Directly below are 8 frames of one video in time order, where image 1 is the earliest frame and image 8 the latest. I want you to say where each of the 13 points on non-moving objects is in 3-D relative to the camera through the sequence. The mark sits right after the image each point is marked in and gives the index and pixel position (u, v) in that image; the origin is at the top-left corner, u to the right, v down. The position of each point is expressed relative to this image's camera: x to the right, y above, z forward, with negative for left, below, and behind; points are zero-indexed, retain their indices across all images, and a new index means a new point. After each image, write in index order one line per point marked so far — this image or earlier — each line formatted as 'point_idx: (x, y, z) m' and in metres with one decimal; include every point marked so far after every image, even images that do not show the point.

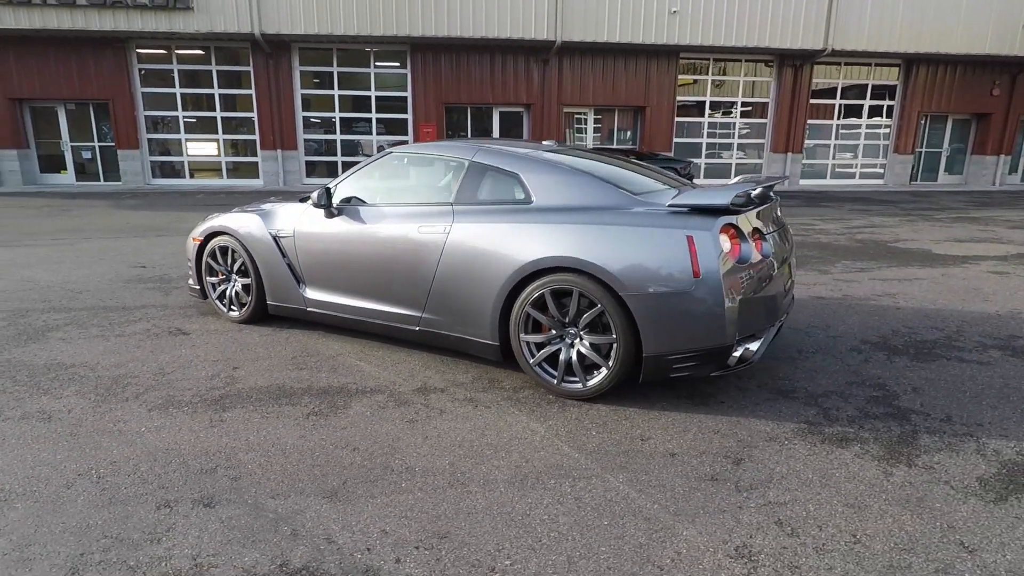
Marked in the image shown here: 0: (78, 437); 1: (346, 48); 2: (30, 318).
0: (-2.3, -0.8, +3.1) m
1: (-4.8, +7.0, +17.3) m
2: (-4.1, -0.3, +5.1) m
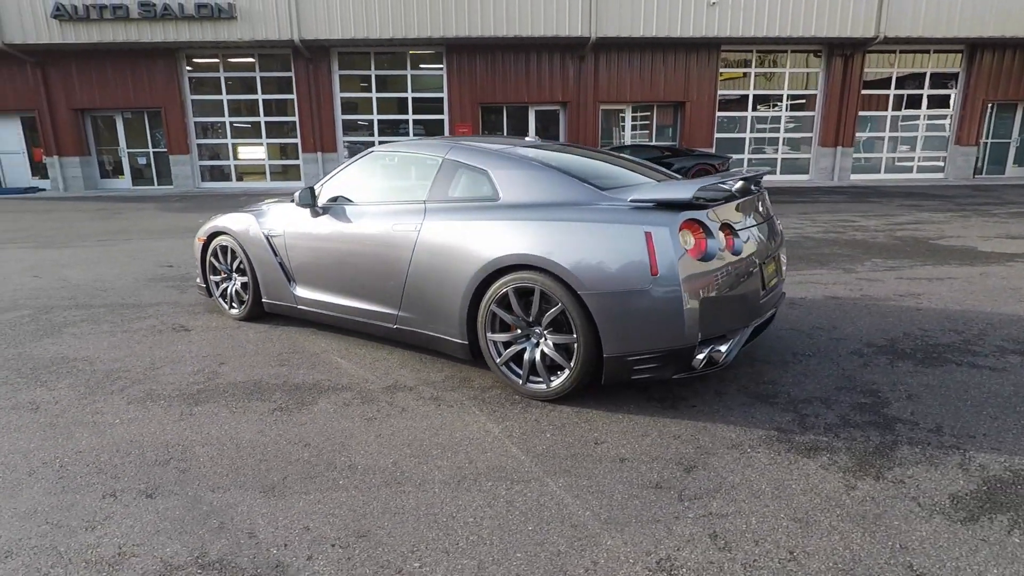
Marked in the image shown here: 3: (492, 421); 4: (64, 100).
0: (-2.5, -0.8, +3.2) m
1: (-3.8, +7.0, +17.6) m
2: (-4.2, -0.2, +5.4) m
3: (-0.1, -0.7, +3.2) m
4: (-12.8, +5.4, +16.9) m
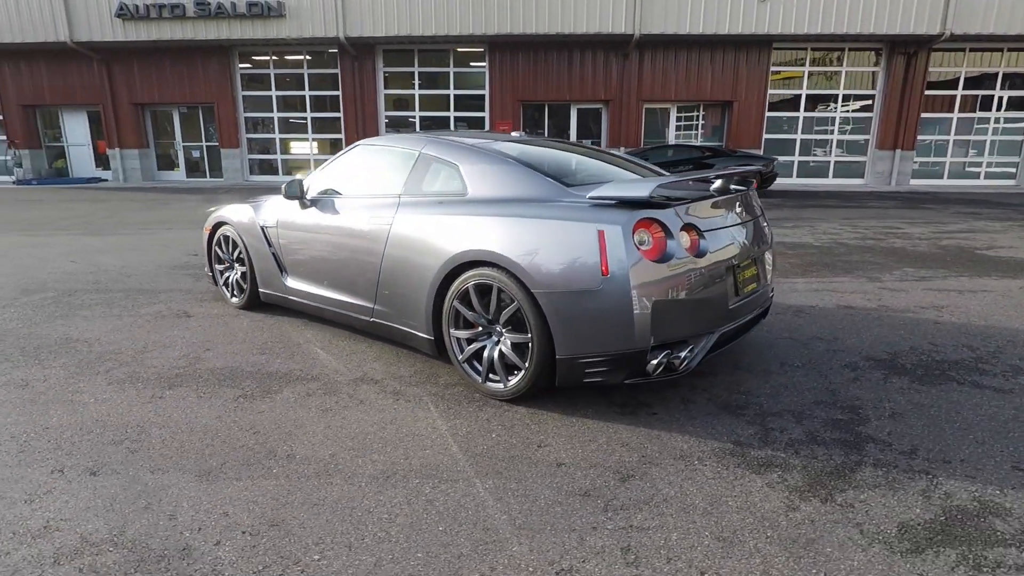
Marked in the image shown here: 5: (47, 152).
0: (-2.7, -0.7, +3.4) m
1: (-2.5, +7.2, +17.8) m
2: (-4.2, -0.1, +5.7) m
3: (-0.4, -0.7, +3.1) m
4: (-11.7, +5.8, +17.9) m
5: (-14.7, +4.3, +18.7) m
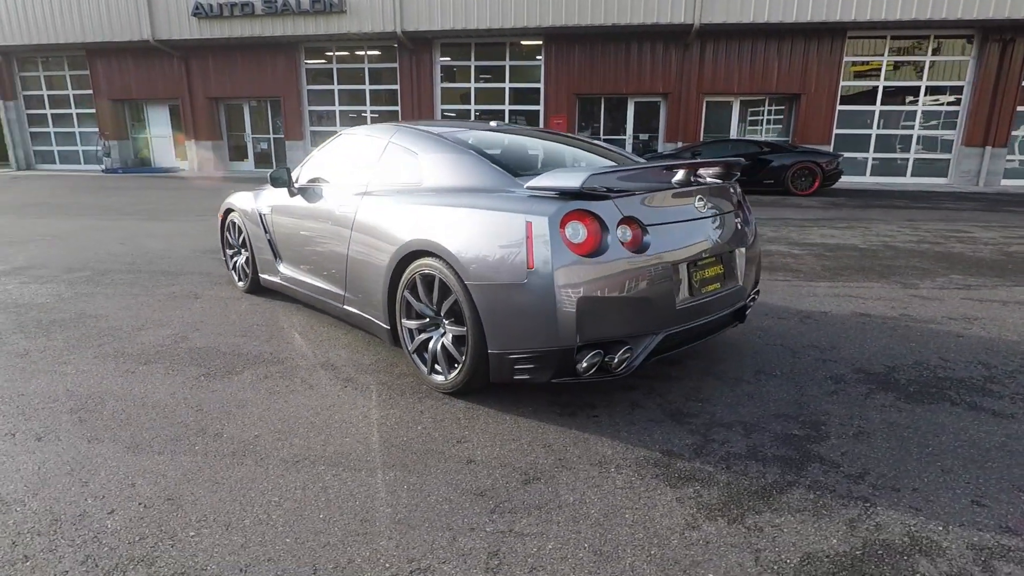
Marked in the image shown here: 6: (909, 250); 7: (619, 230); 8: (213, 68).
0: (-3.0, -0.5, +3.7) m
1: (-0.8, +7.4, +17.8) m
2: (-4.2, +0.1, +6.1) m
3: (-0.7, -0.6, +3.1) m
4: (-9.9, +6.4, +19.0) m
5: (-12.9, +4.9, +20.2) m
6: (+5.0, +0.5, +7.4) m
7: (+0.5, +0.3, +2.8) m
8: (-9.5, +7.0, +18.8) m
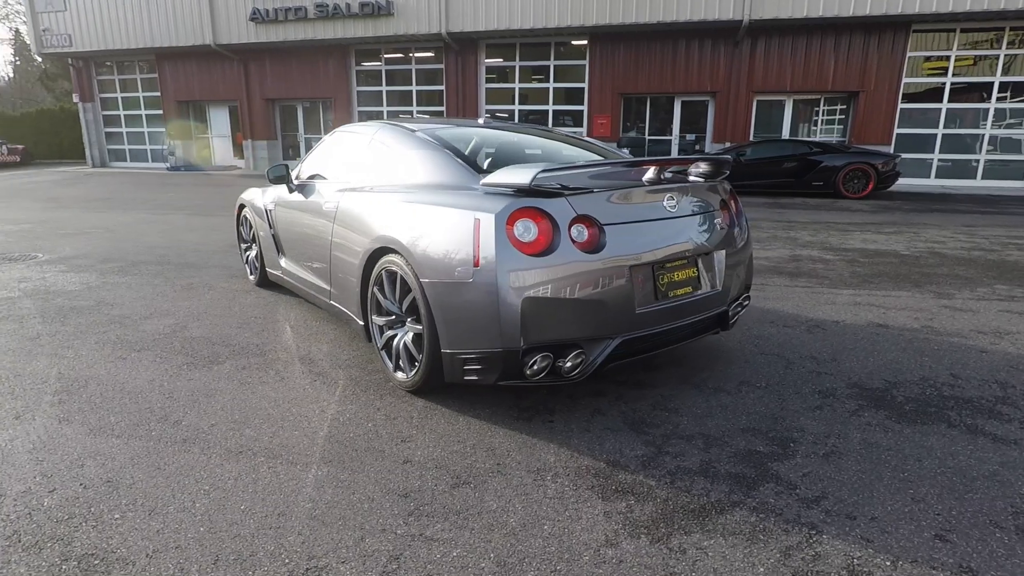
0: (-3.2, -0.4, +3.9) m
1: (+0.5, +7.4, +17.8) m
2: (-4.1, +0.2, +6.4) m
3: (-0.9, -0.6, +3.1) m
4: (-8.4, +6.6, +19.8) m
5: (-11.3, +5.2, +21.3) m
6: (+5.2, +0.3, +6.9) m
7: (+0.3, +0.3, +2.7) m
8: (-8.0, +7.2, +19.6) m
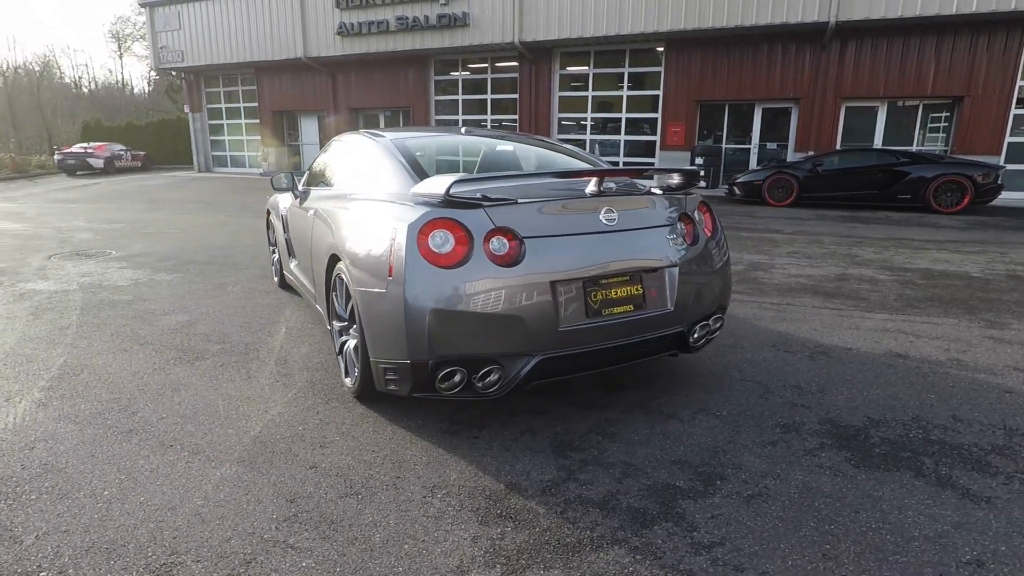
0: (-3.3, -0.4, +4.3) m
1: (+2.7, +7.1, +17.6) m
2: (-3.9, +0.3, +7.0) m
3: (-1.2, -0.6, +3.2) m
4: (-5.9, +6.6, +20.9) m
5: (-8.6, +5.3, +22.8) m
6: (+5.4, 0.0, +6.0) m
7: (-0.1, +0.2, +2.6) m
8: (-5.5, +7.2, +20.7) m
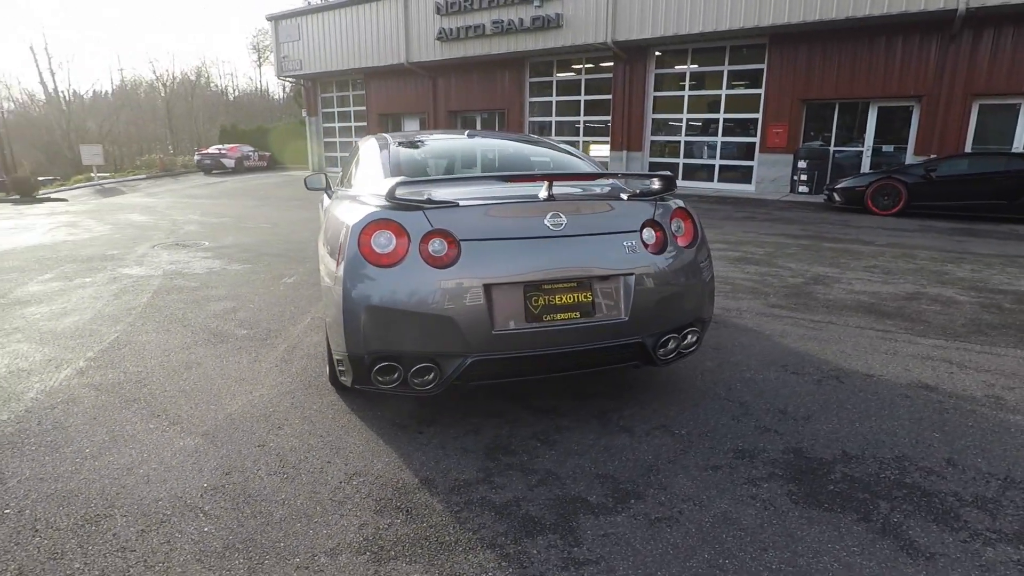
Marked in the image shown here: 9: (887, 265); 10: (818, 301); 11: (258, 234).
0: (-3.3, -0.2, +5.0) m
1: (+5.4, +6.8, +16.9) m
2: (-3.3, +0.4, +7.7) m
3: (-1.4, -0.6, +3.5) m
4: (-2.5, +6.7, +21.8) m
5: (-4.8, +5.6, +24.0) m
6: (+5.6, -0.2, +5.1) m
7: (-0.4, +0.2, +2.7) m
8: (-2.1, +7.3, +21.4) m
9: (+4.6, +0.3, +7.2) m
10: (+2.9, -0.1, +5.6) m
11: (-4.1, +0.9, +9.6) m
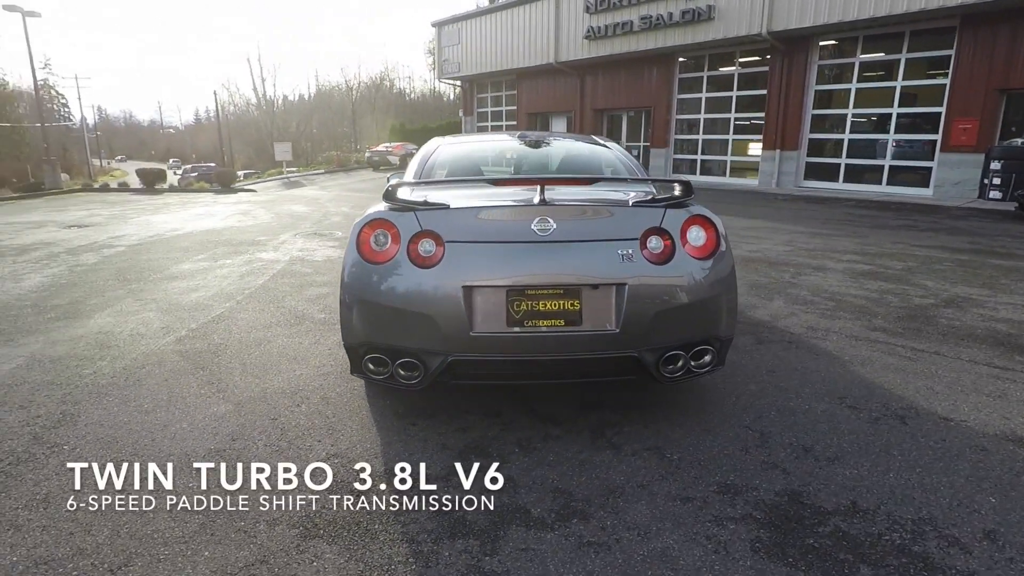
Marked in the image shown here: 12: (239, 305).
0: (-2.7, -0.1, +5.7) m
1: (+9.2, +6.4, +15.0) m
2: (-1.9, +0.6, +8.4) m
3: (-1.3, -0.5, +3.9) m
4: (+2.8, +6.8, +21.7) m
5: (+1.1, +5.7, +24.5) m
6: (+5.9, -0.6, +3.6) m
7: (-0.4, +0.2, +2.8) m
8: (+3.1, +7.3, +21.2) m
9: (+5.5, 0.0, +5.9) m
10: (+3.4, -0.3, +4.8) m
11: (-2.2, +1.1, +10.5) m
12: (-2.5, -0.2, +5.3) m
